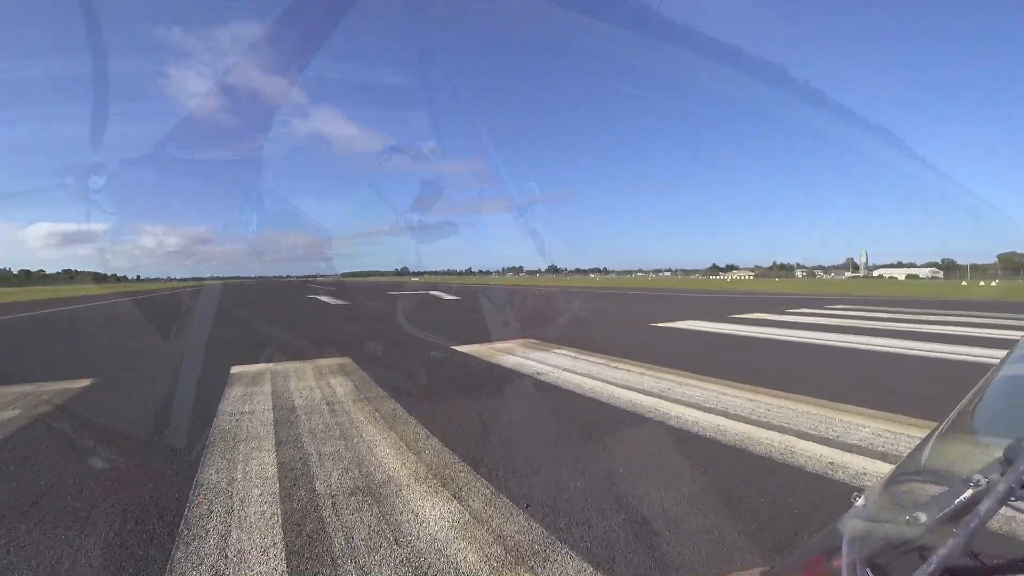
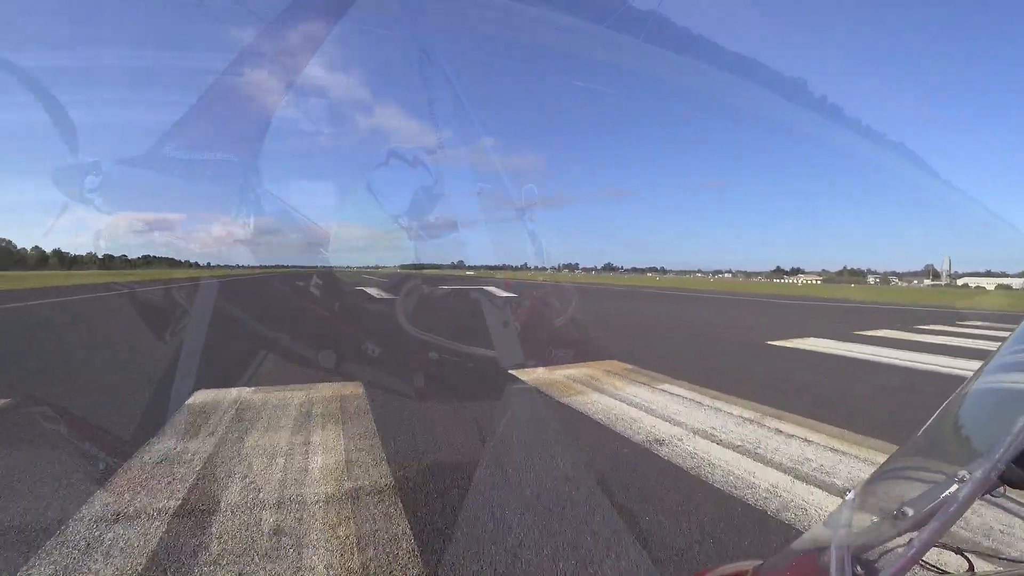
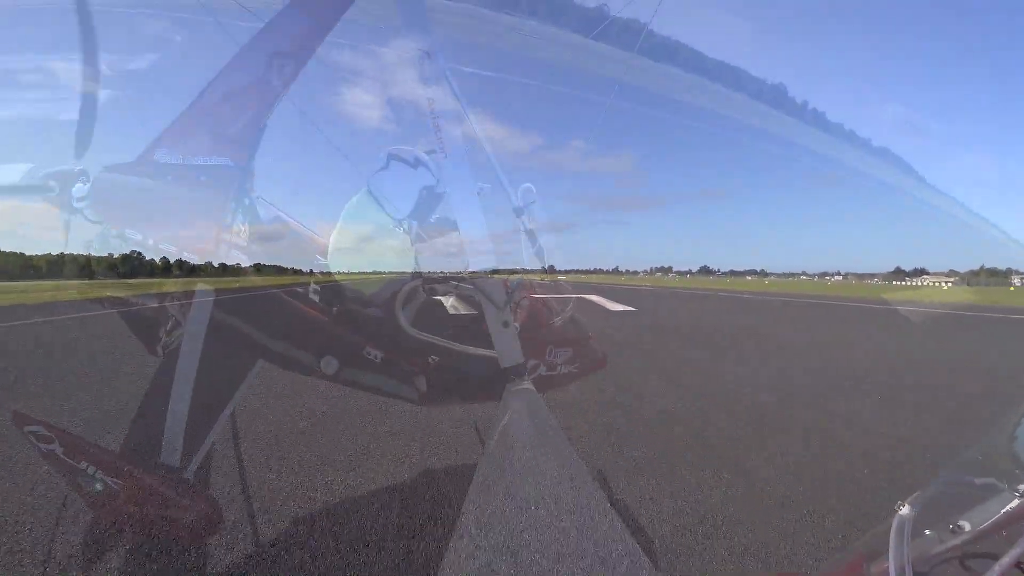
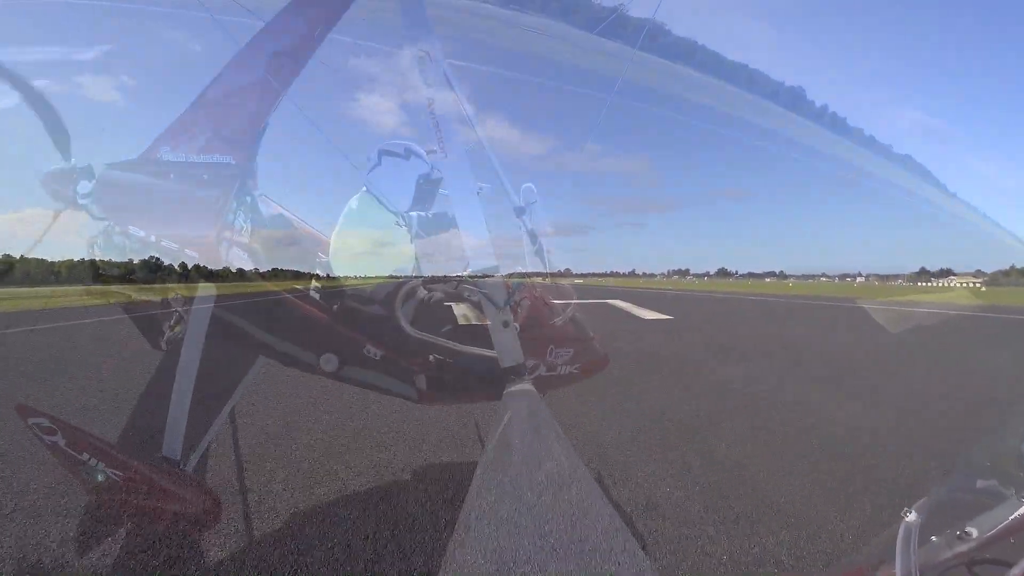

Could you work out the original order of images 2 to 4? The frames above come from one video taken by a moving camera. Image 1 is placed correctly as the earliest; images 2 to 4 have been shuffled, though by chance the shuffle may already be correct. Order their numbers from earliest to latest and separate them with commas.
2, 3, 4
